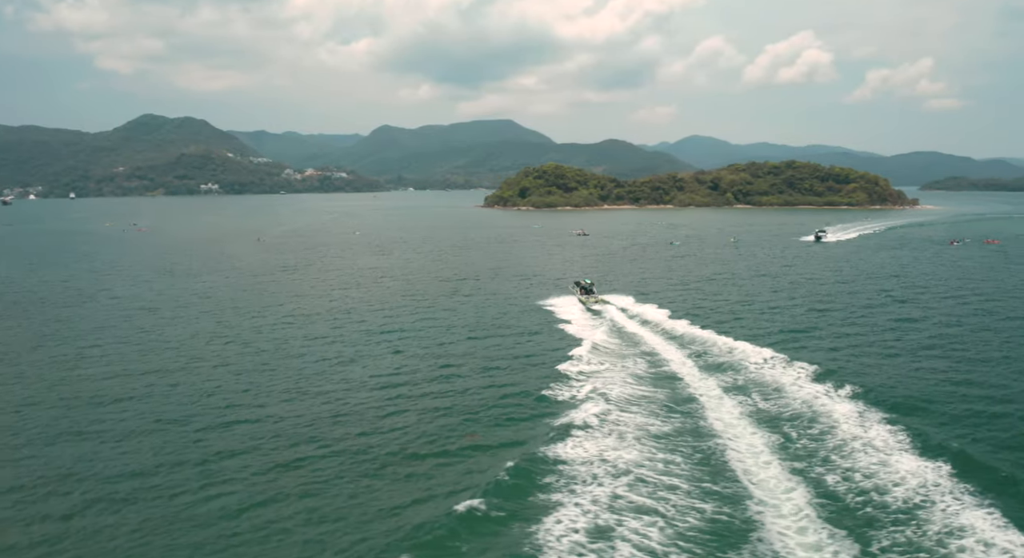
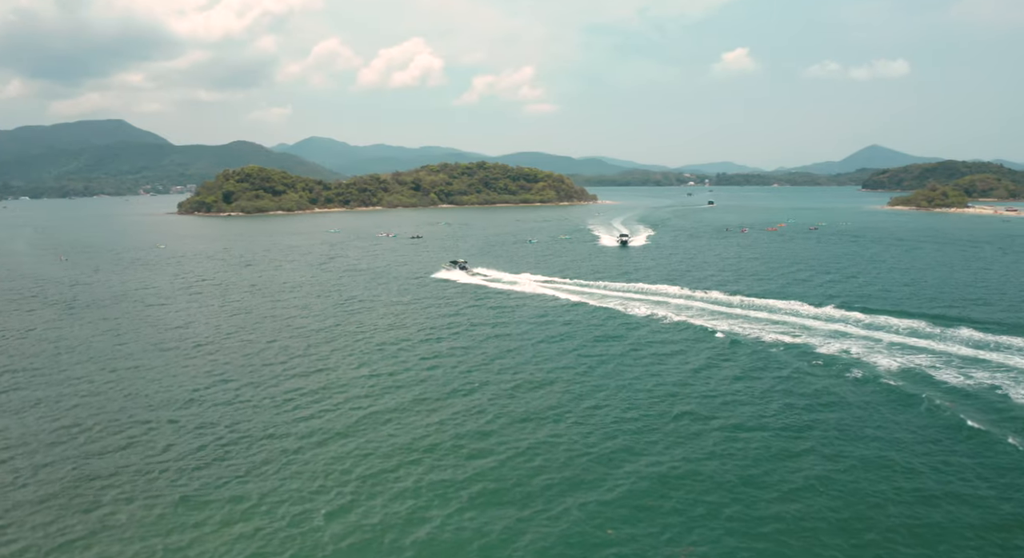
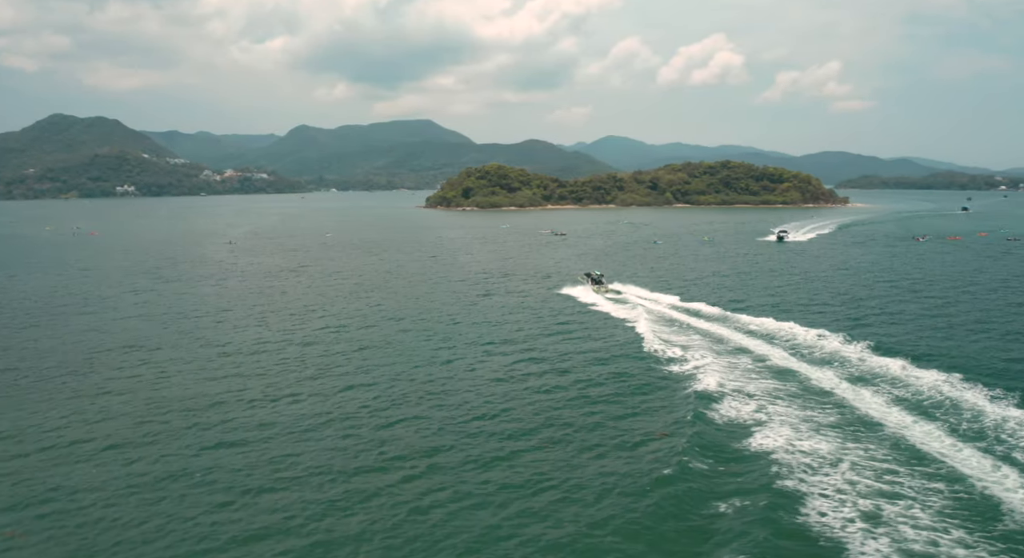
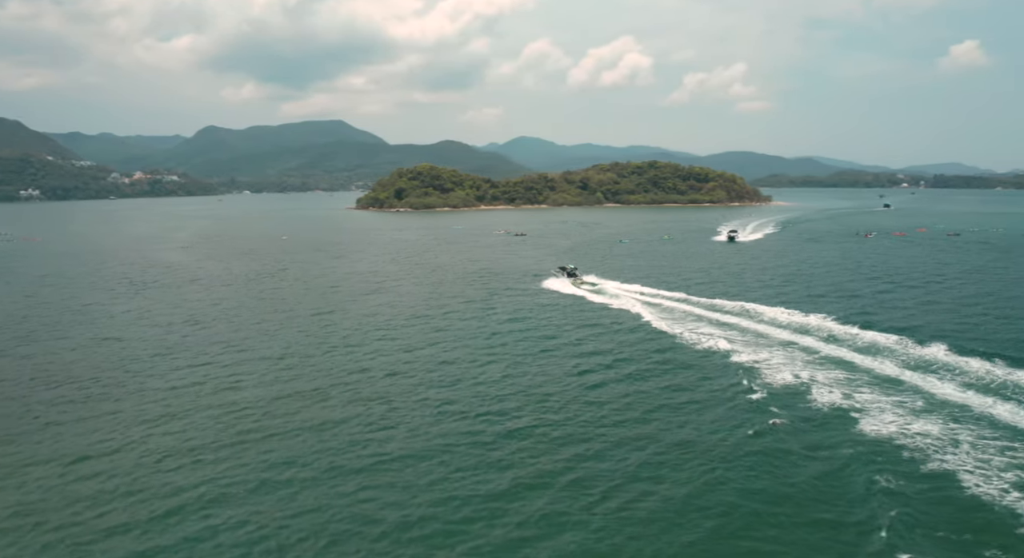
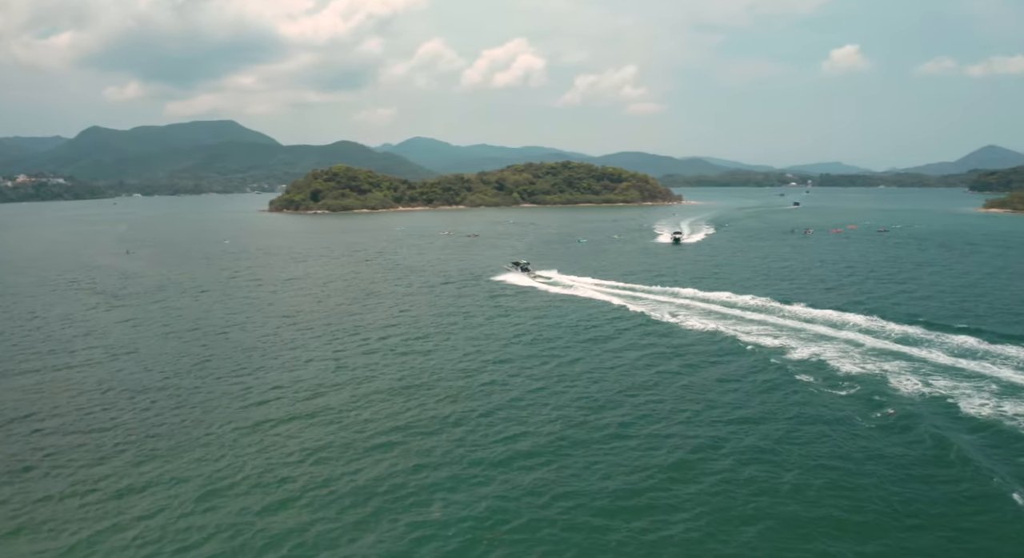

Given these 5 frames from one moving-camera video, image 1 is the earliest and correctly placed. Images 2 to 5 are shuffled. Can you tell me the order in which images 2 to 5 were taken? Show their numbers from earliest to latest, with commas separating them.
3, 4, 5, 2
